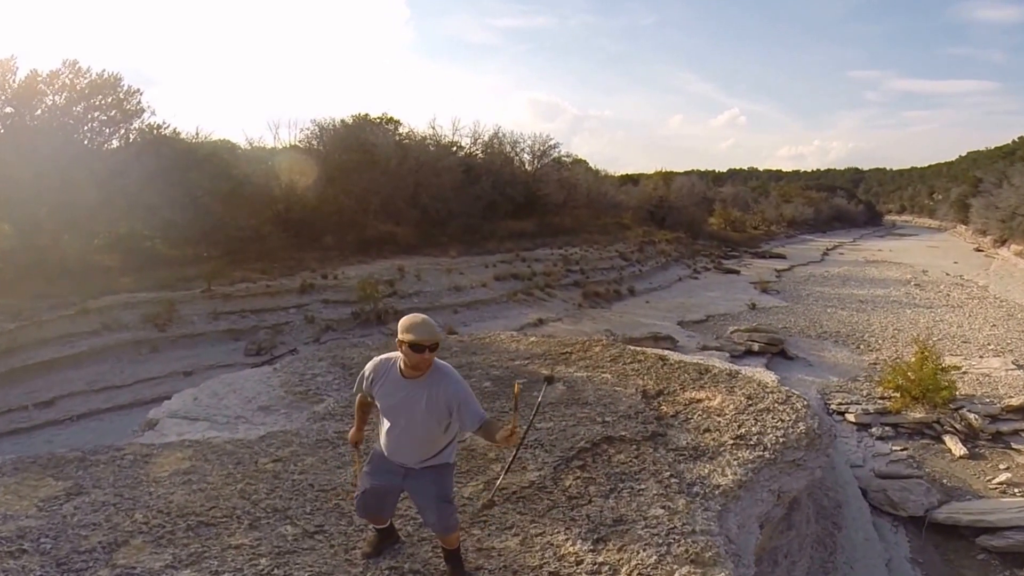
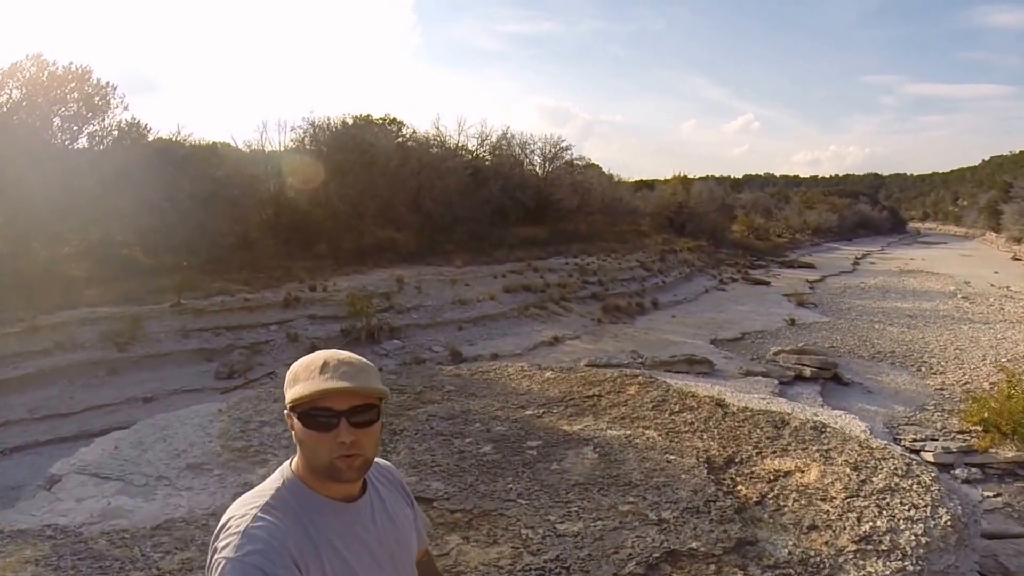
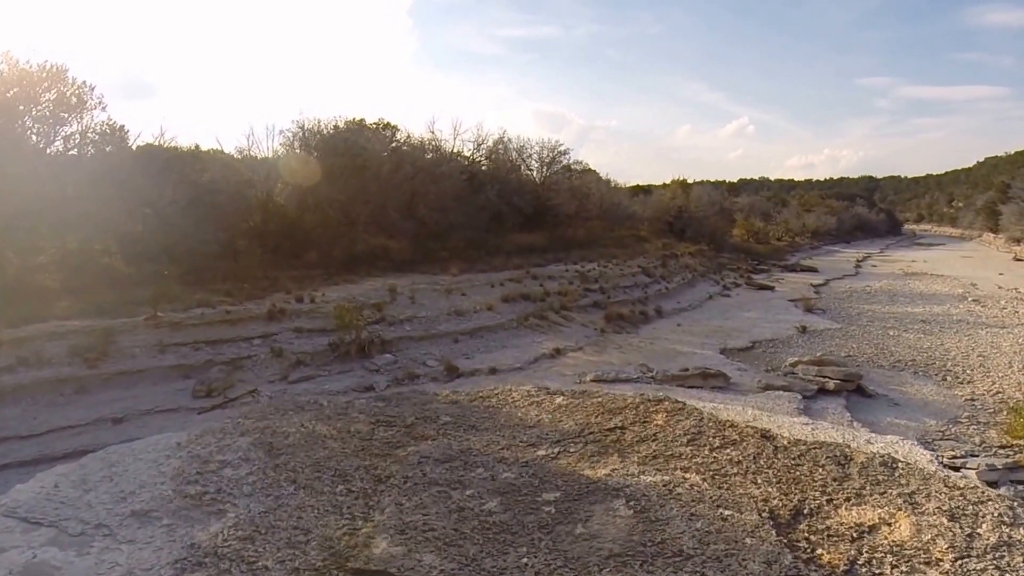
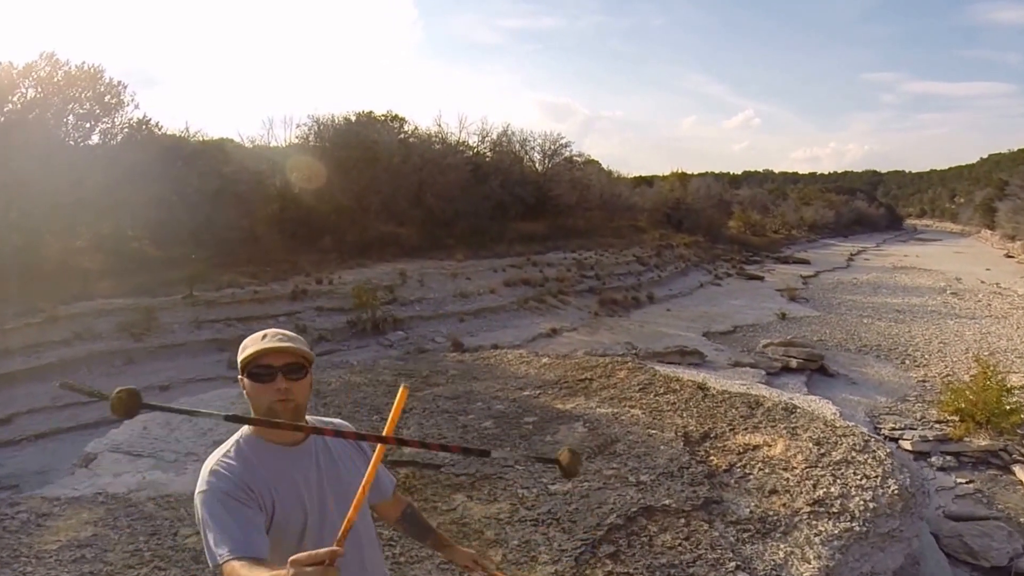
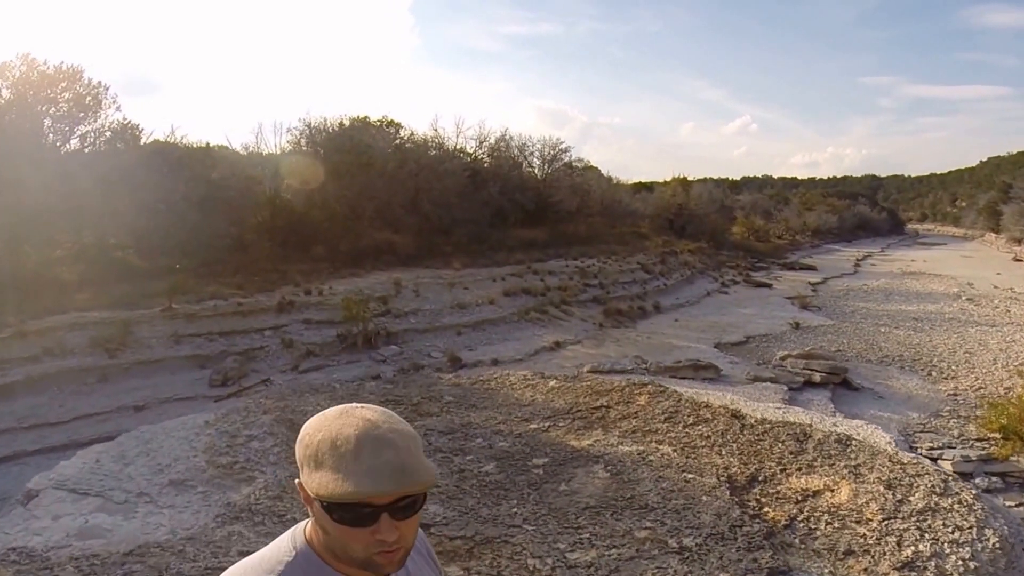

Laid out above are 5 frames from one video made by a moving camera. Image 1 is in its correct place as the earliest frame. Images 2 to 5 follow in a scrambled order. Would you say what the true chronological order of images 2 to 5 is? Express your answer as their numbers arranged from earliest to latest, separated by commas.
4, 2, 5, 3
